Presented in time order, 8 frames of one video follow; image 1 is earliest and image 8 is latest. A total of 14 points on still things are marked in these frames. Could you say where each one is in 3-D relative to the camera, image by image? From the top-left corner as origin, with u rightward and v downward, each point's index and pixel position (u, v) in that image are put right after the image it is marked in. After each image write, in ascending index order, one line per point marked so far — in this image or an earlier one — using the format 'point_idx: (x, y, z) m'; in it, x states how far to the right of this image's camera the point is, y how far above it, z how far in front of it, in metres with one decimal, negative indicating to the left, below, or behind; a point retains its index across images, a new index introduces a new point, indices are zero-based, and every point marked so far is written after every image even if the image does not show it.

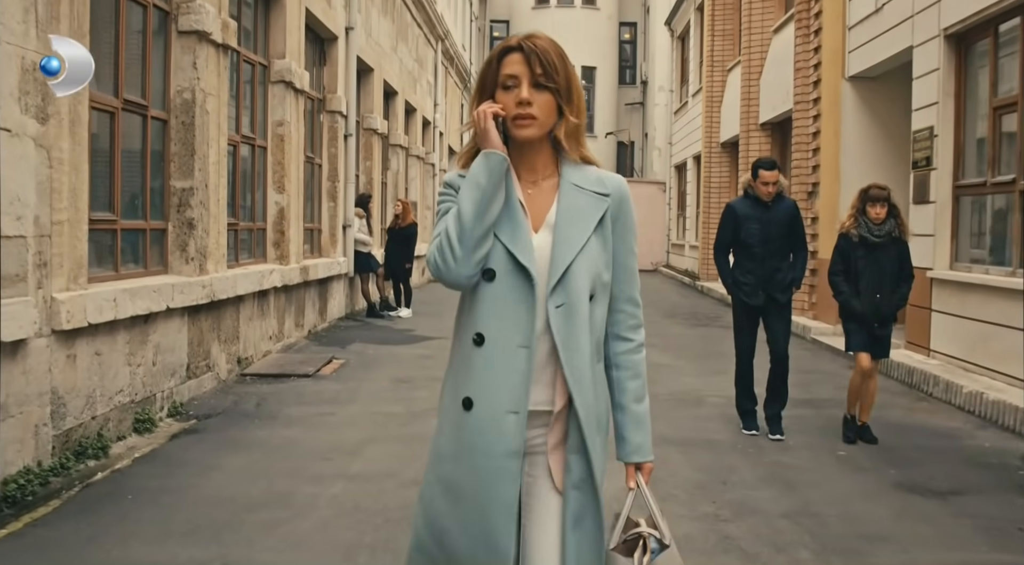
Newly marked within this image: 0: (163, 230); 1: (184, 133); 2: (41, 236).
0: (-2.8, +0.4, +6.7) m
1: (-2.6, +1.2, +6.7) m
2: (-2.7, +0.3, +4.7) m
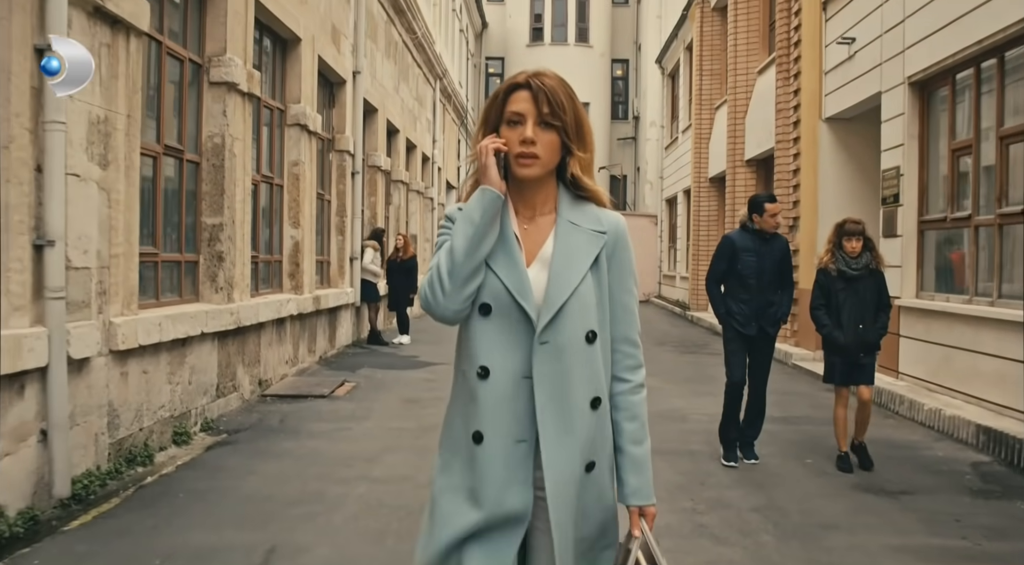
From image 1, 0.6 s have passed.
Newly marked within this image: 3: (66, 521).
0: (-2.8, +0.2, +7.4) m
1: (-2.6, +1.0, +7.4) m
2: (-2.6, +0.1, +5.4) m
3: (-2.5, -1.3, +4.8) m
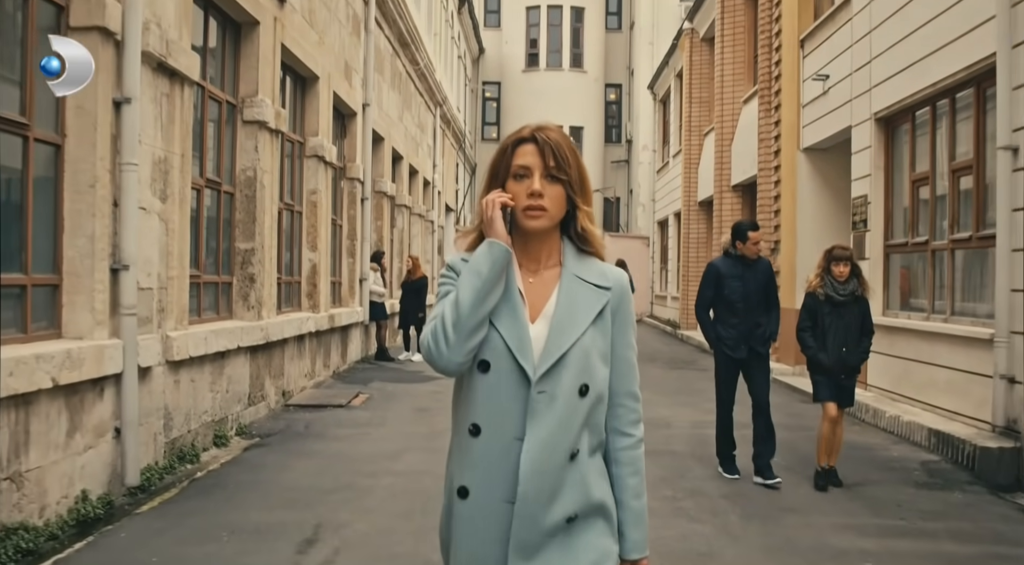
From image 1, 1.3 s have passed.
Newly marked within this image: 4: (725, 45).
0: (-2.8, 0.0, +8.2) m
1: (-2.6, +0.8, +8.3) m
2: (-2.6, 0.0, +6.2) m
3: (-2.5, -1.5, +5.5) m
4: (+4.5, +5.0, +17.6) m
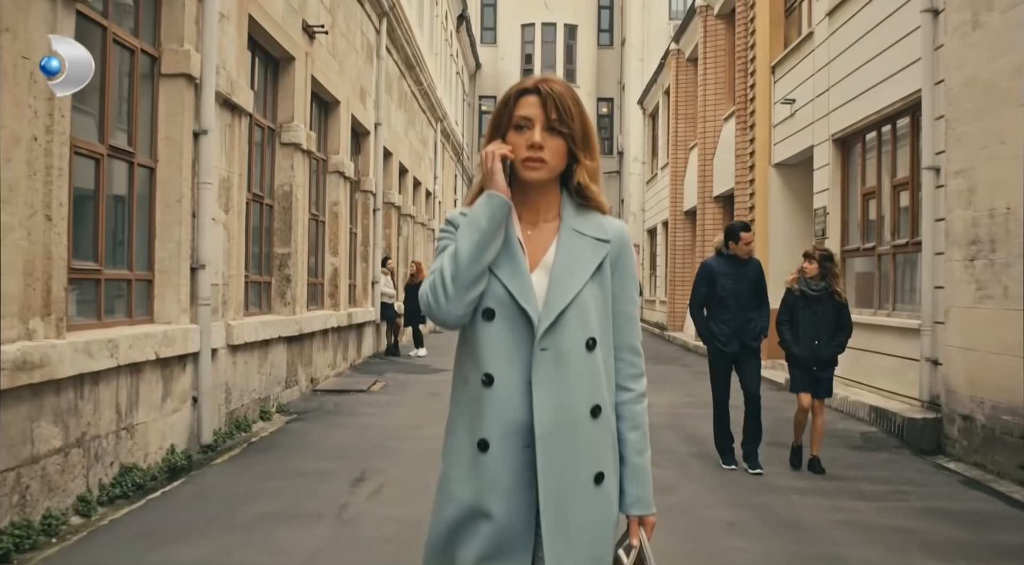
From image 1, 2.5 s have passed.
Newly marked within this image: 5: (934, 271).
0: (-2.7, 0.0, +9.4) m
1: (-2.6, +0.8, +9.5) m
2: (-2.6, 0.0, +7.5) m
3: (-2.5, -1.4, +6.8) m
4: (+4.5, +4.9, +18.9) m
5: (+4.2, +0.1, +8.2) m
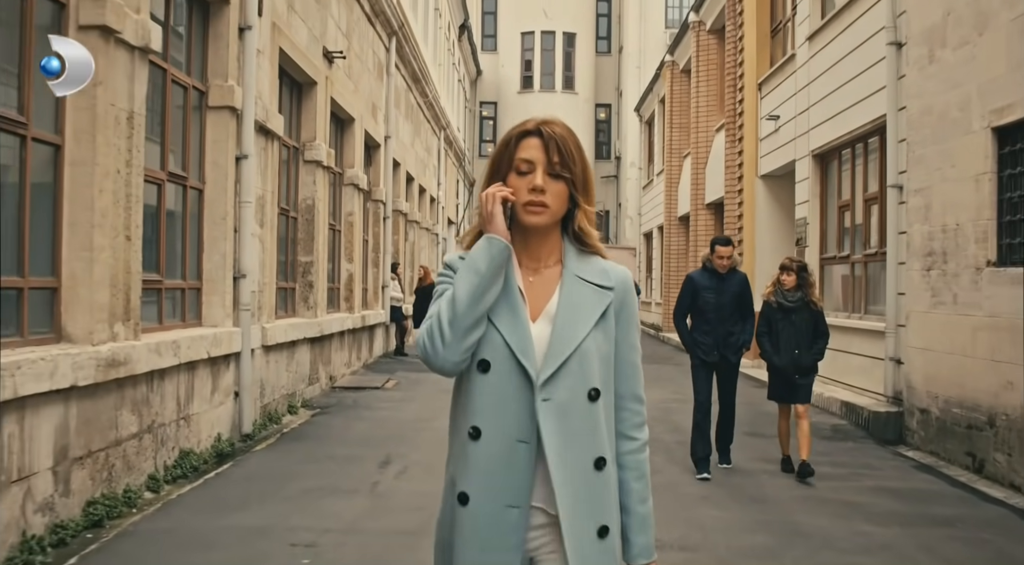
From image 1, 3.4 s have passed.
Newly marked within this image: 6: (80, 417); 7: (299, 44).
0: (-2.7, -0.1, +10.3) m
1: (-2.5, +0.7, +10.4) m
2: (-2.5, -0.1, +8.3) m
3: (-2.4, -1.5, +7.7) m
4: (+4.5, +4.9, +19.8) m
5: (+4.2, 0.0, +9.1) m
6: (-2.6, -0.8, +5.1) m
7: (-2.5, +2.8, +9.8) m
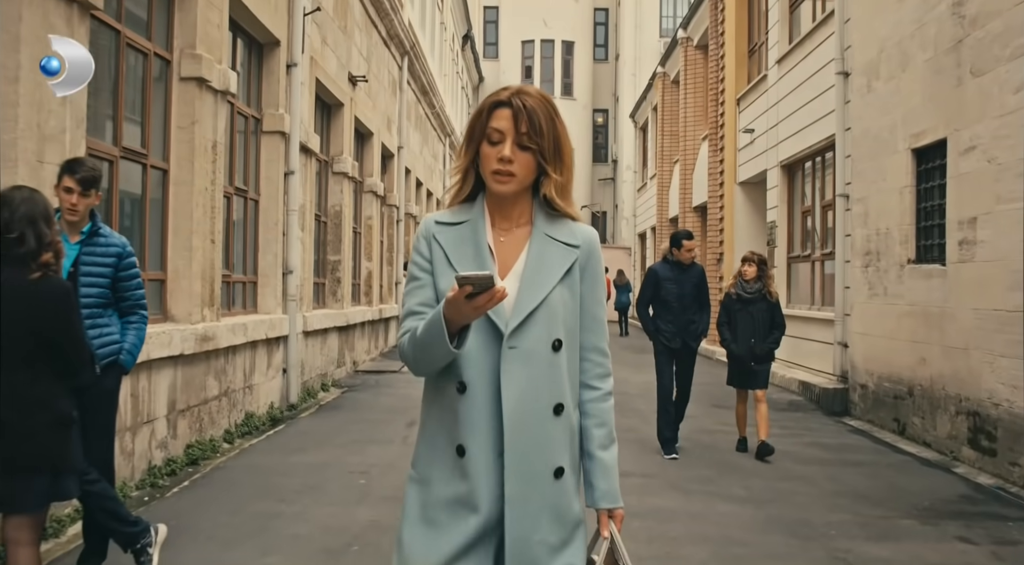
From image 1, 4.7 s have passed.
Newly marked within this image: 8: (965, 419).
0: (-2.7, 0.0, +11.8) m
1: (-2.5, +0.8, +11.9) m
2: (-2.5, 0.0, +9.9) m
3: (-2.4, -1.4, +9.2) m
4: (+4.5, +4.9, +21.3) m
5: (+4.2, +0.1, +10.6) m
6: (-2.6, -0.8, +6.6) m
7: (-2.5, +2.9, +11.3) m
8: (+4.1, -1.2, +7.6) m
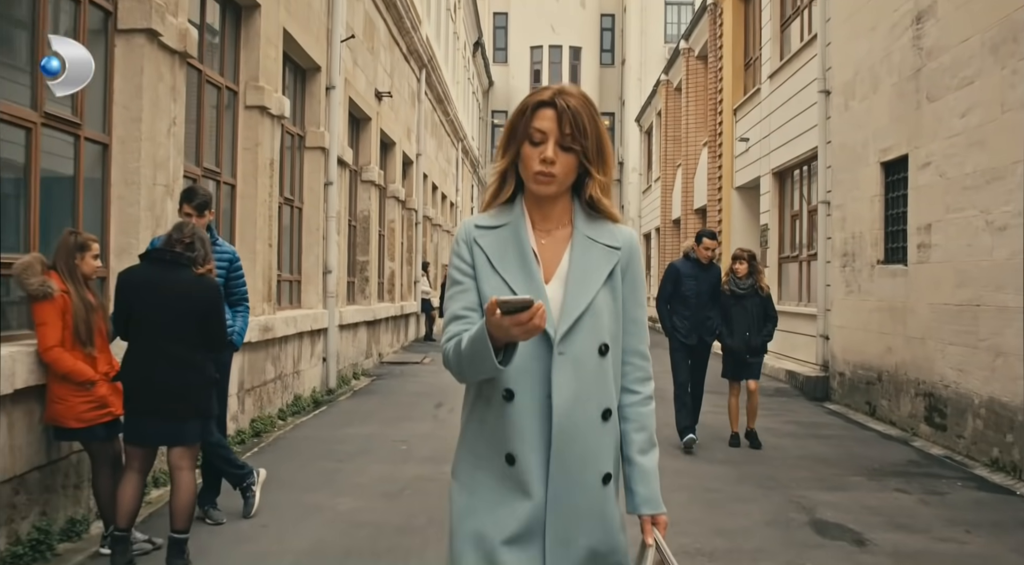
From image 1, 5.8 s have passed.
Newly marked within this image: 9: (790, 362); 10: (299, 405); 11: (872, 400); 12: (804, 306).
0: (-2.5, 0.0, +13.0) m
1: (-2.3, +0.8, +13.1) m
2: (-2.3, 0.0, +11.0) m
3: (-2.2, -1.4, +10.4) m
4: (+4.8, +5.0, +22.4) m
5: (+4.4, +0.1, +11.7) m
6: (-2.5, -0.8, +7.8) m
7: (-2.3, +2.9, +12.5) m
8: (+4.3, -1.2, +8.7) m
9: (+4.5, -1.3, +13.4) m
10: (-2.3, -1.4, +9.2) m
11: (+4.3, -1.4, +10.0) m
12: (+4.6, -0.4, +13.2) m
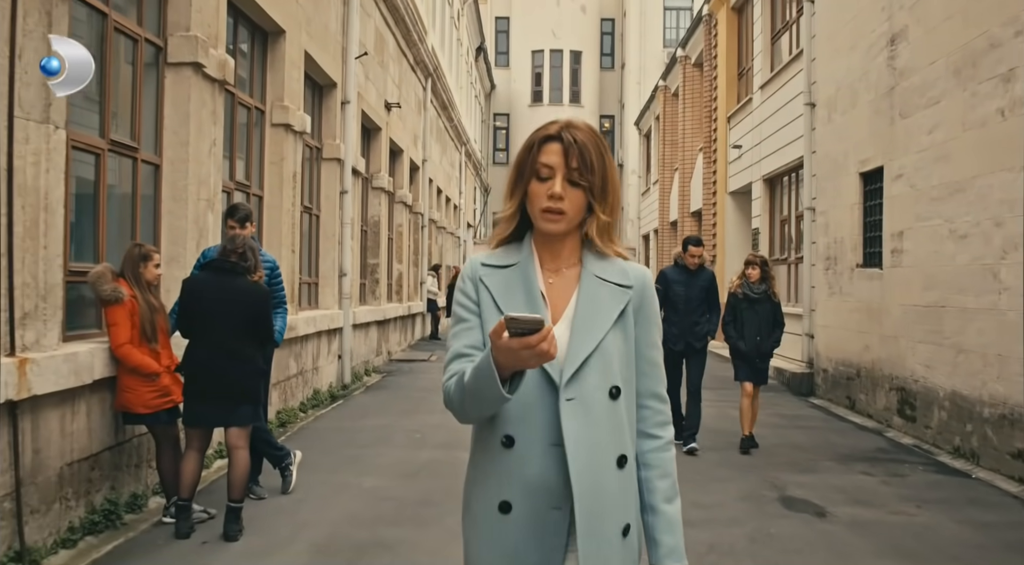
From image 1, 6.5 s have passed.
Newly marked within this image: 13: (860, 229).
0: (-2.4, 0.0, +13.7) m
1: (-2.3, +0.7, +13.8) m
2: (-2.3, 0.0, +11.8) m
3: (-2.2, -1.5, +11.1) m
4: (+4.9, +4.9, +23.1) m
5: (+4.5, +0.1, +12.4) m
6: (-2.4, -0.8, +8.5) m
7: (-2.2, +2.8, +13.2) m
8: (+4.3, -1.3, +9.4) m
9: (+4.5, -1.3, +14.1) m
10: (-2.3, -1.4, +9.9) m
11: (+4.4, -1.4, +10.7) m
12: (+4.7, -0.4, +13.9) m
13: (+4.4, +0.7, +10.6) m
